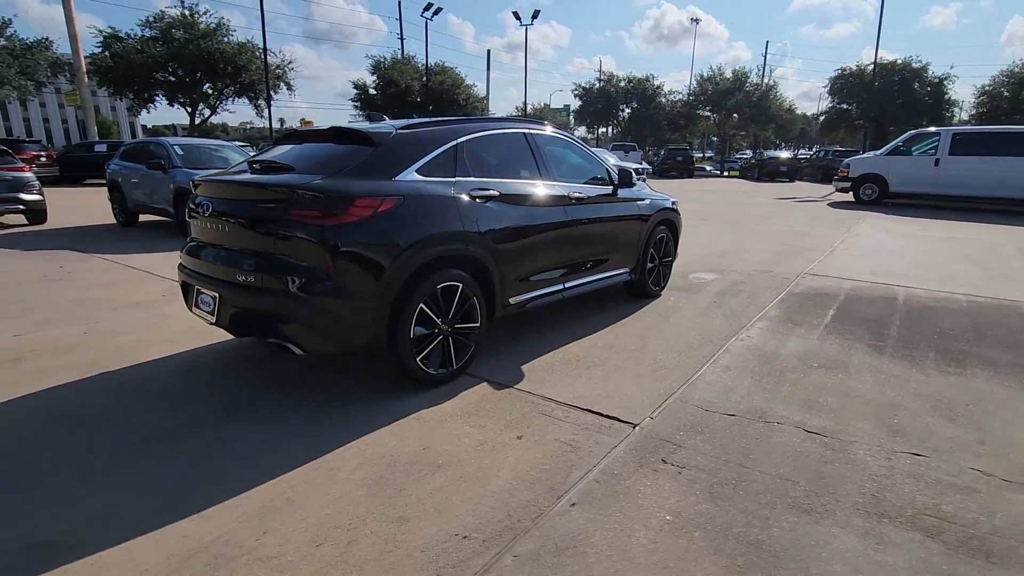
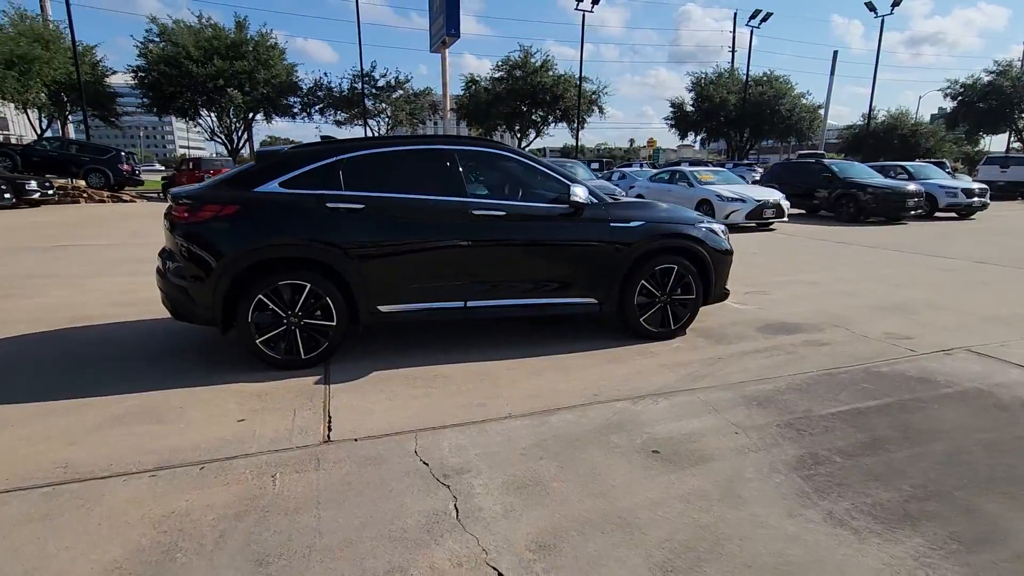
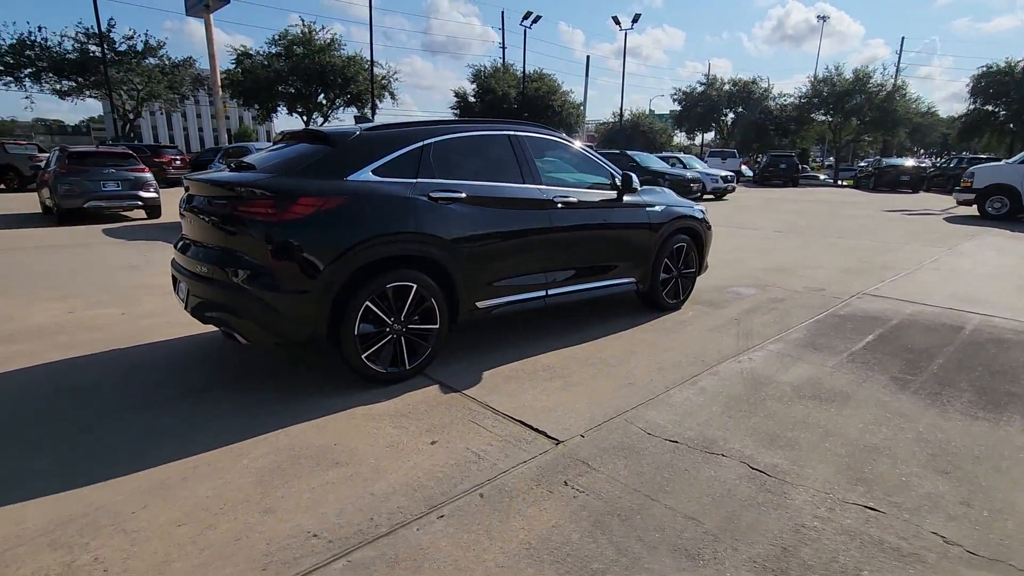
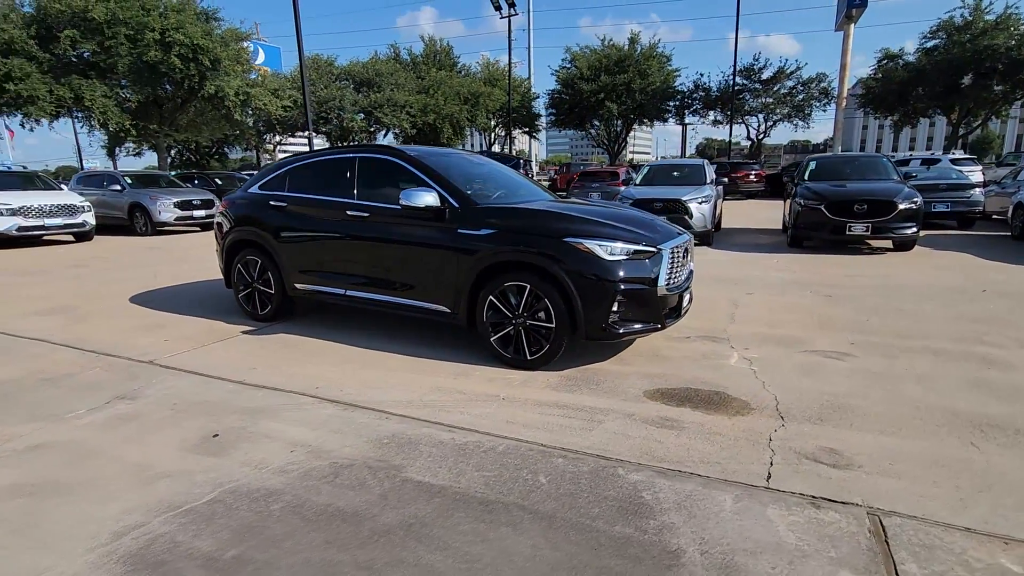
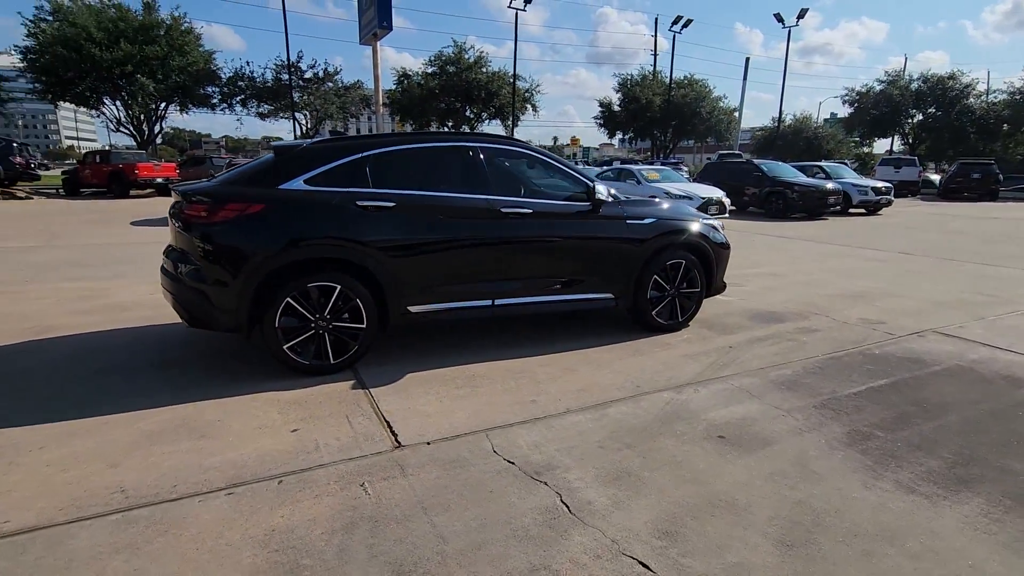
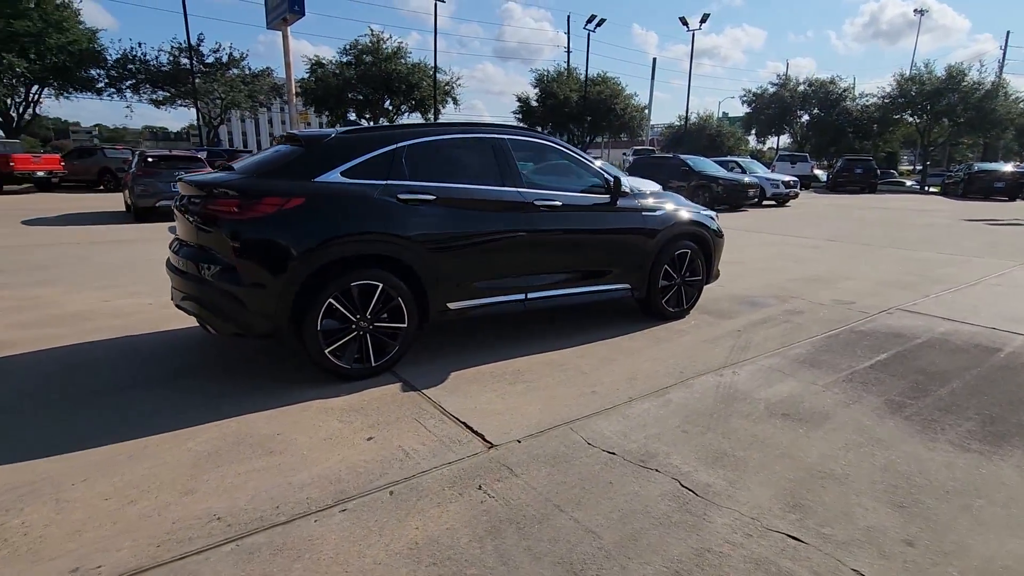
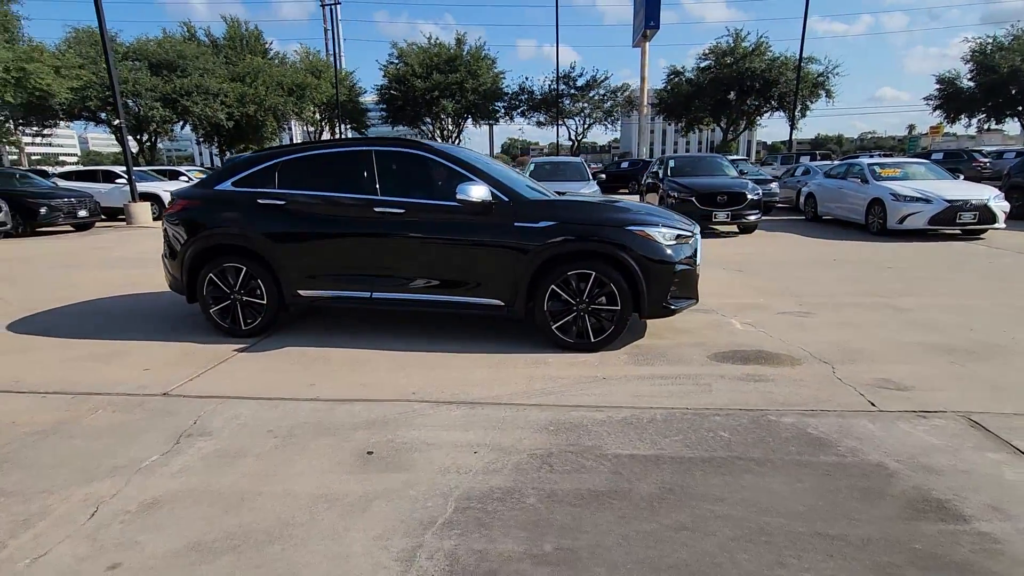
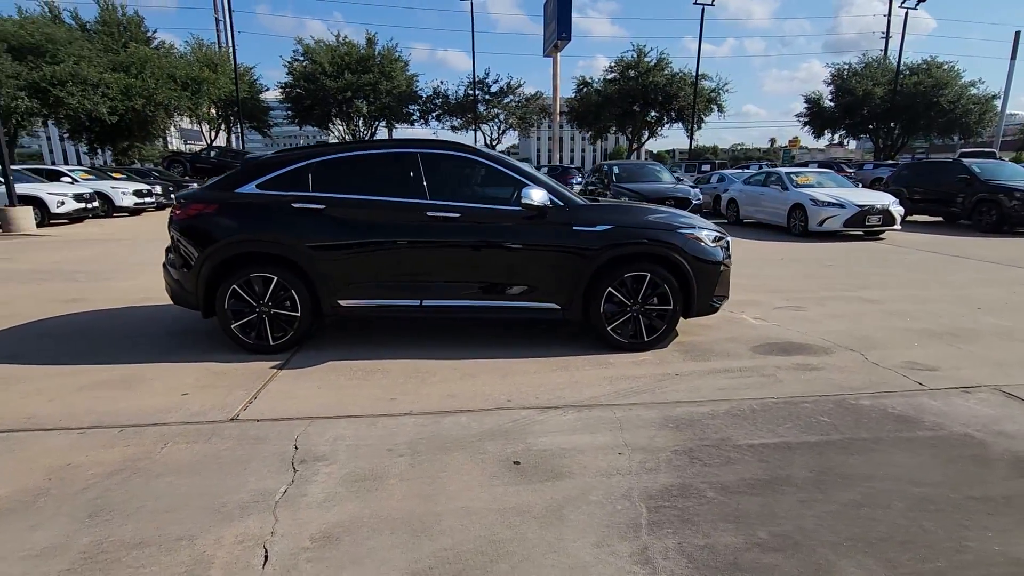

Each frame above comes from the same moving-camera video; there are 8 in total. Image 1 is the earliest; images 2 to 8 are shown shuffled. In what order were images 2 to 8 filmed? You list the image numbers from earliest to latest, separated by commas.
3, 6, 5, 2, 8, 7, 4
